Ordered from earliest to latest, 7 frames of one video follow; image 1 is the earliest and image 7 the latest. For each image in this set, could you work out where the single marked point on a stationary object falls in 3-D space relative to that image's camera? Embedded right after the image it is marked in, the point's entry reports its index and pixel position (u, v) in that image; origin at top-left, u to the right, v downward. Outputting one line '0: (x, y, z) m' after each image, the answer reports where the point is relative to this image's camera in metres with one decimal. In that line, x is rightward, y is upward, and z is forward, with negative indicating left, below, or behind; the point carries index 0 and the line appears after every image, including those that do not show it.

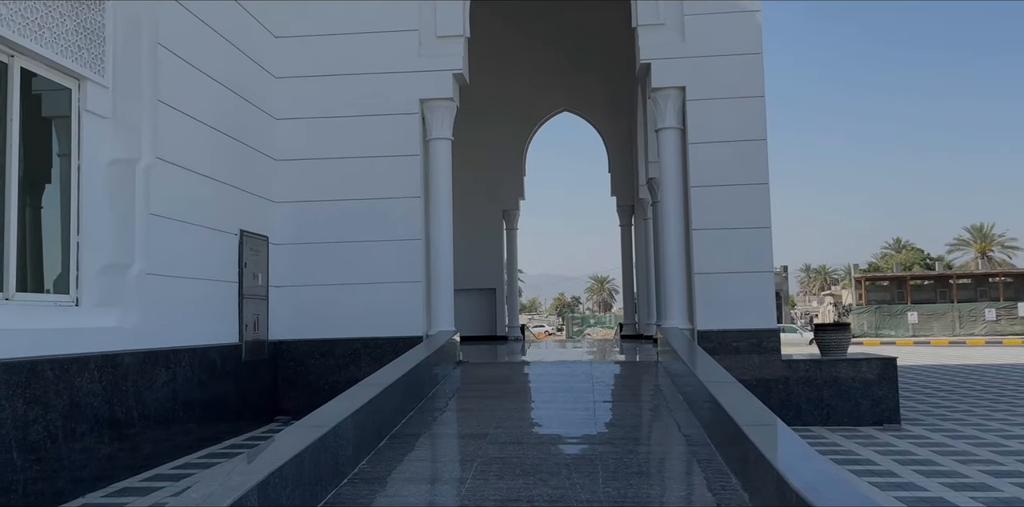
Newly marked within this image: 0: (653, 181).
0: (+2.8, +1.5, +17.0) m
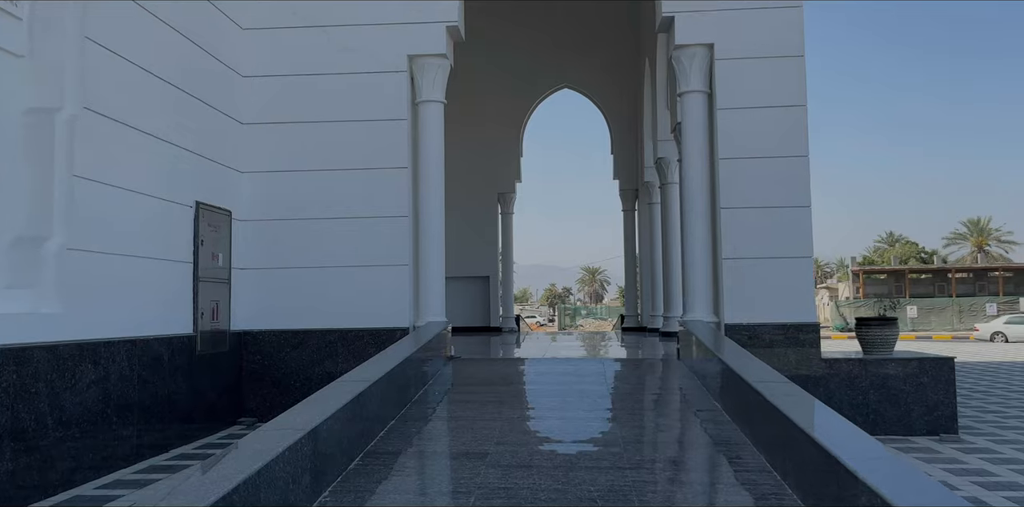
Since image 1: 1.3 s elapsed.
0: (+2.8, +1.7, +15.7) m
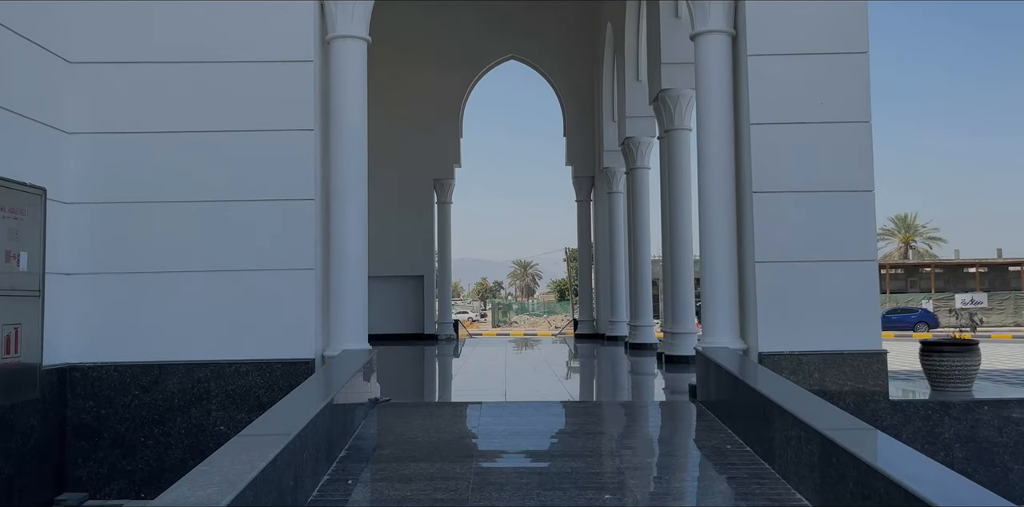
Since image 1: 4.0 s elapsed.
0: (+1.9, +1.8, +13.2) m
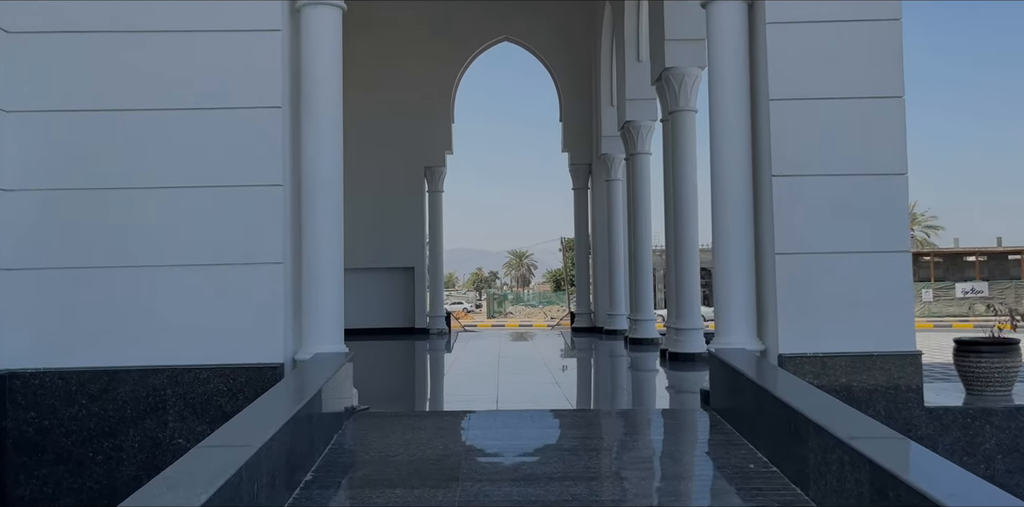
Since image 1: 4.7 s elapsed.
0: (+1.8, +1.9, +12.6) m
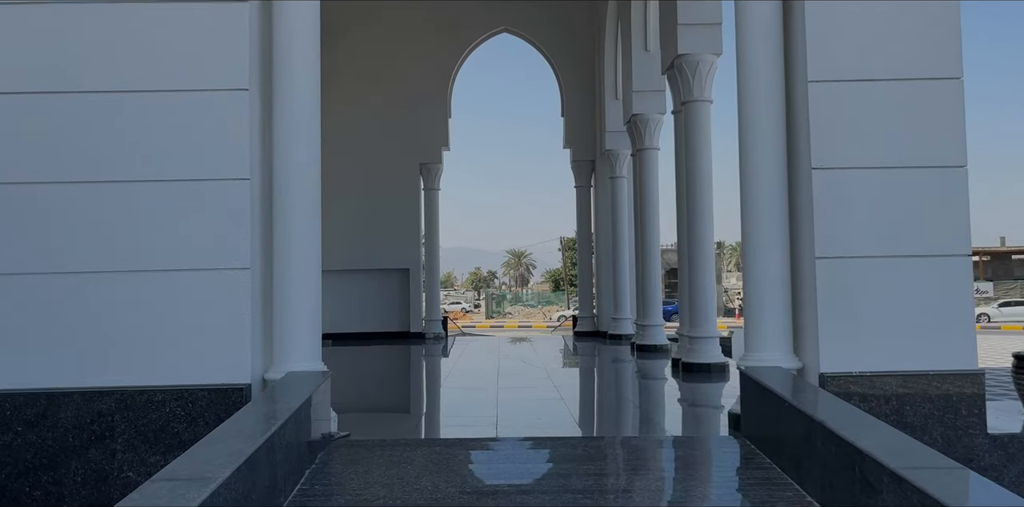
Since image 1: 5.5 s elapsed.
0: (+1.8, +1.9, +11.8) m
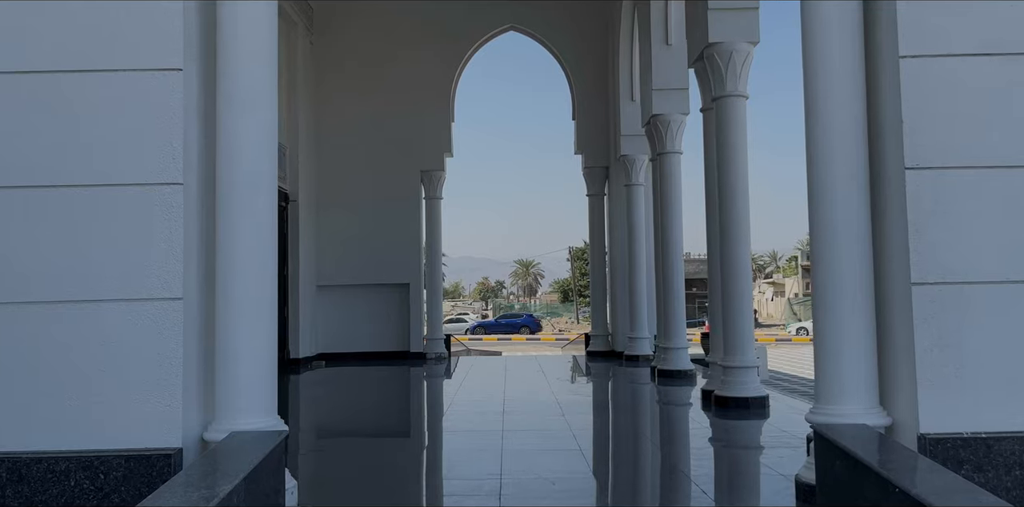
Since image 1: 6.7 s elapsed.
0: (+1.9, +1.7, +10.7) m
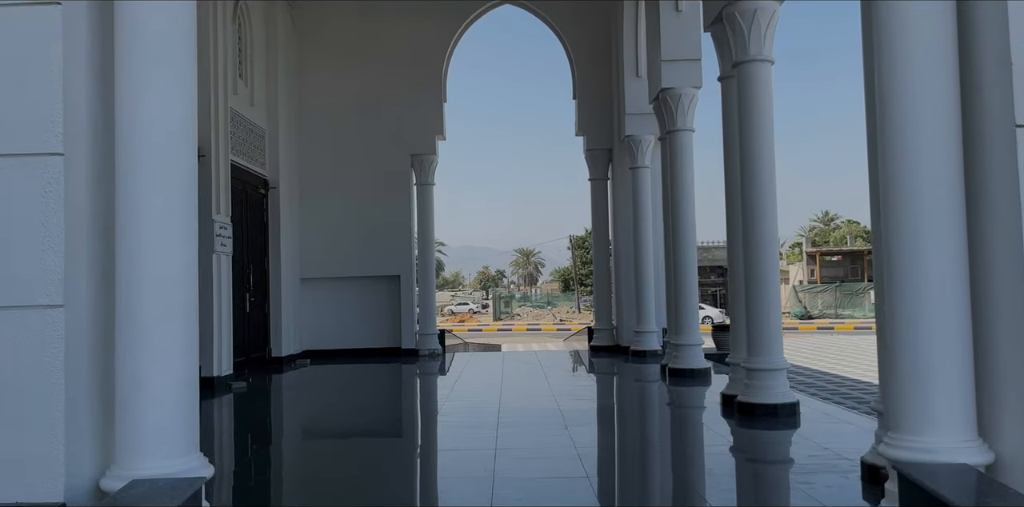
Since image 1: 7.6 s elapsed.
0: (+1.8, +1.9, +9.7) m
